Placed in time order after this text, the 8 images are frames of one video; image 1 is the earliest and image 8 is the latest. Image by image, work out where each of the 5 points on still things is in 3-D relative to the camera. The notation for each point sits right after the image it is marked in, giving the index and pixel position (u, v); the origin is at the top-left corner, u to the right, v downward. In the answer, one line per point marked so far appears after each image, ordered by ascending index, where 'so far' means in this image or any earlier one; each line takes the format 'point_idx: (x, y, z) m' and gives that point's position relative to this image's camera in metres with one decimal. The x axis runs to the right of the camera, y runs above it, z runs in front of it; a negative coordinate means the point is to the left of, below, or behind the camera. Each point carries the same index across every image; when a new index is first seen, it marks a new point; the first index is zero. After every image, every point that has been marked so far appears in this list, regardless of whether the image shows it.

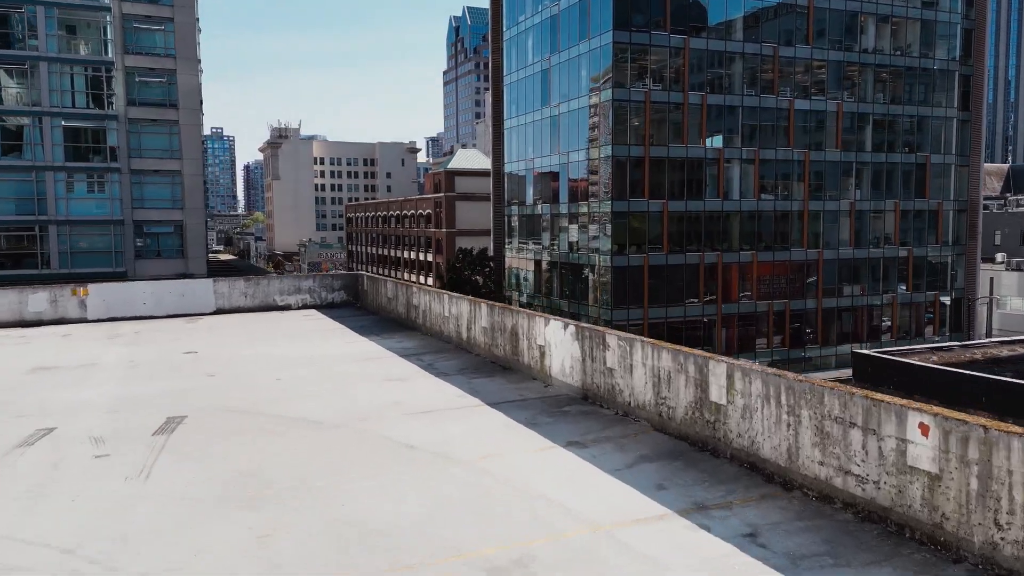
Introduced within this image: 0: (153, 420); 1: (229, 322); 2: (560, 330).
0: (-3.9, -1.5, +8.5) m
1: (-6.1, -0.8, +16.8) m
2: (+0.6, -0.6, +9.5) m
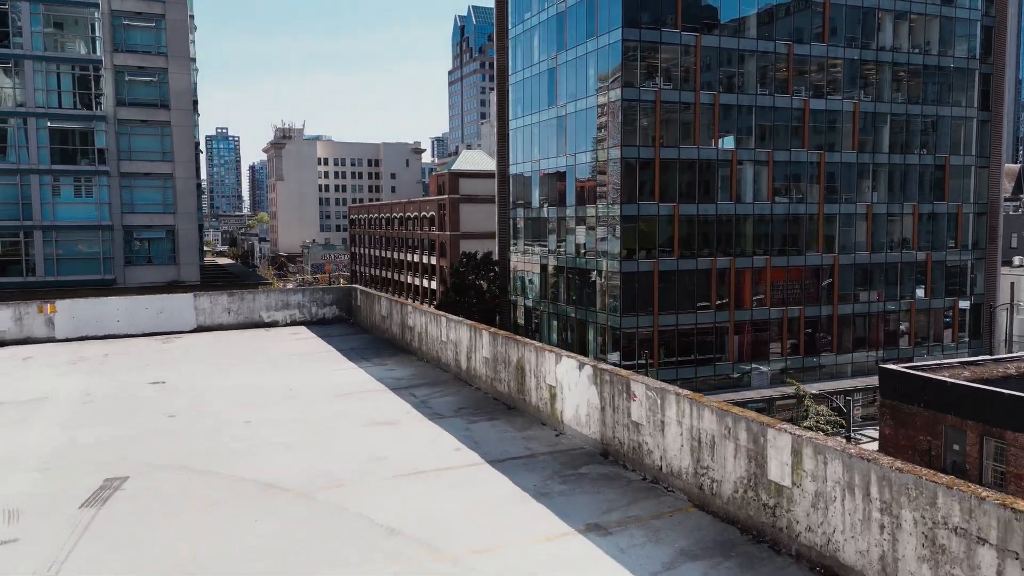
0: (-3.9, -1.8, +7.1) m
1: (-6.0, -1.1, +15.4) m
2: (+0.7, -0.9, +8.1) m
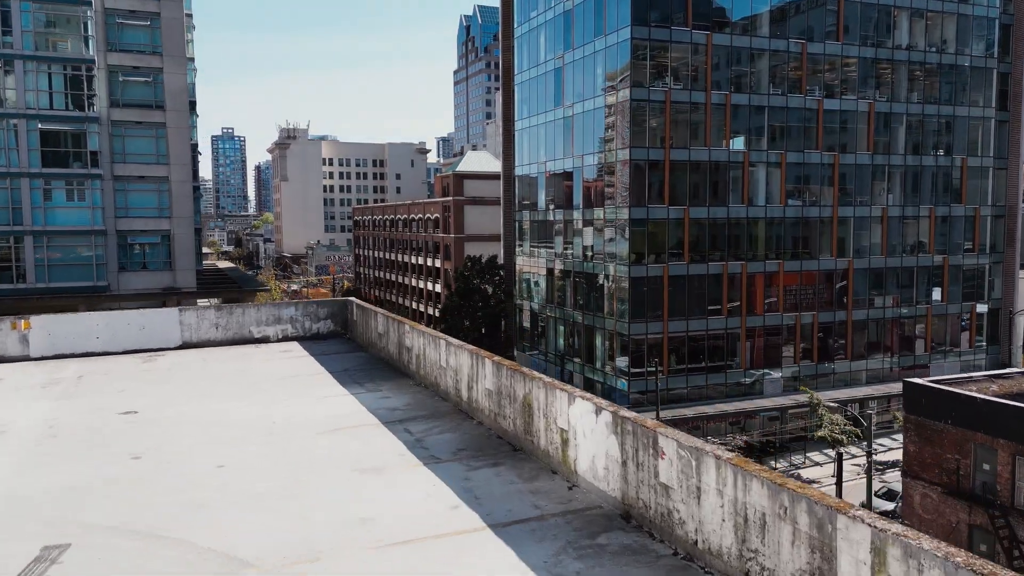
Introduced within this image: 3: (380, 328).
0: (-3.8, -2.1, +6.1) m
1: (-5.9, -1.4, +14.4) m
2: (+0.7, -1.2, +7.1) m
3: (-2.4, -0.7, +14.0) m
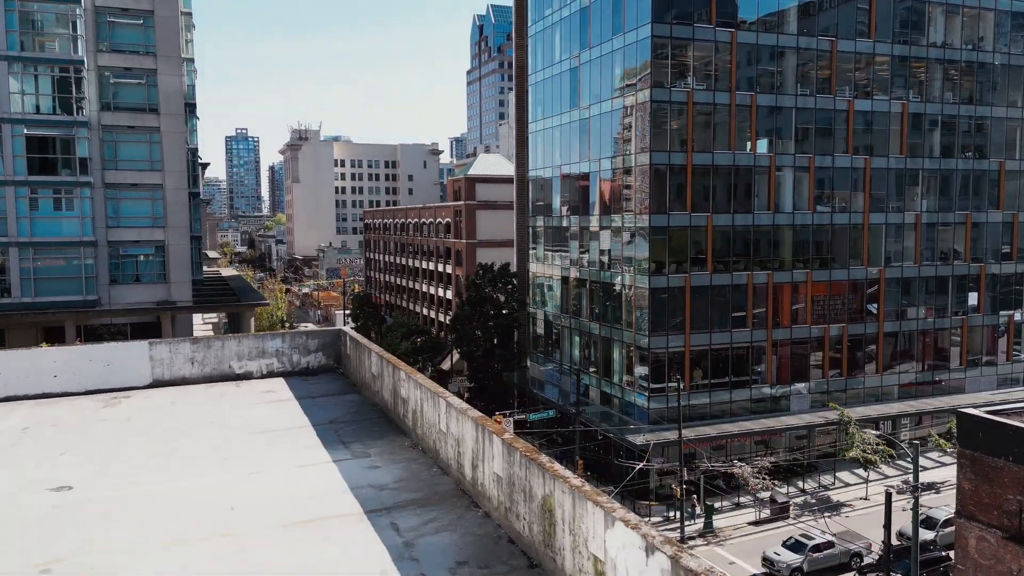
0: (-3.7, -2.6, +4.2) m
1: (-5.7, -1.9, +12.6) m
2: (+0.8, -1.7, +5.2) m
3: (-2.2, -1.3, +12.2) m
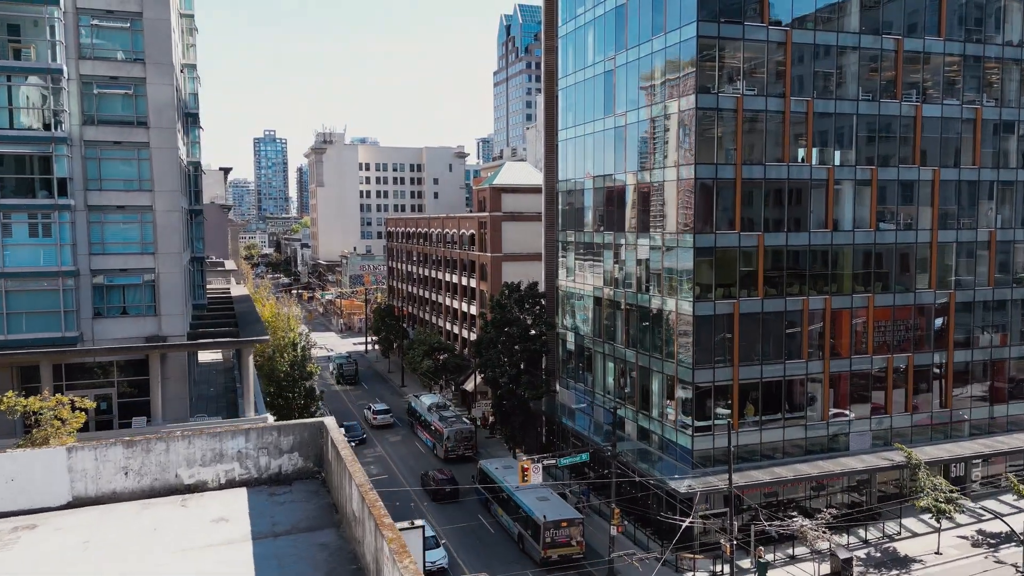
0: (-3.6, -3.8, +0.8) m
1: (-5.3, -3.1, +9.3) m
2: (+1.0, -2.9, +1.6) m
3: (-1.8, -2.5, +8.7) m
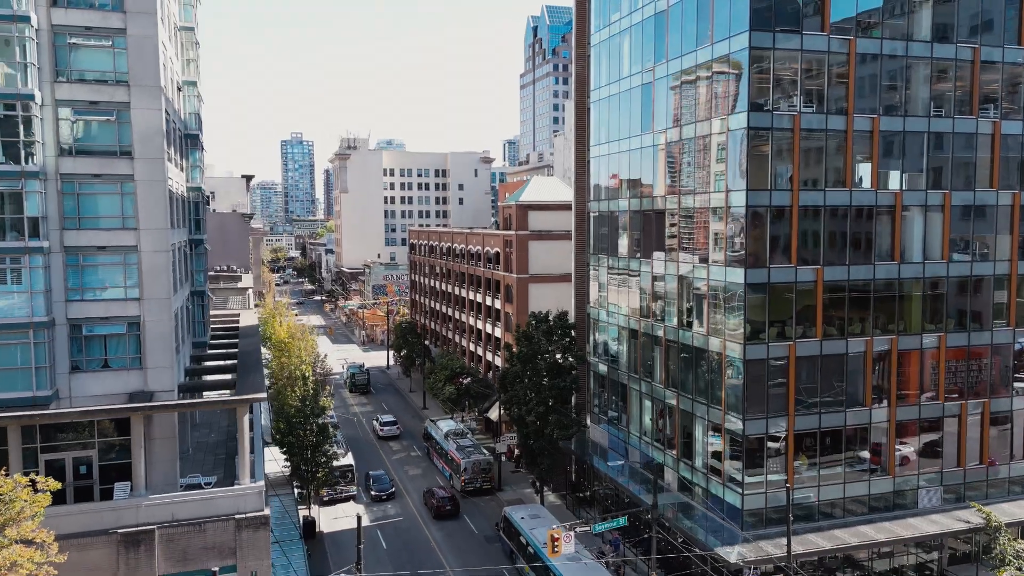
0: (-3.6, -5.3, -2.4) m
1: (-5.0, -4.6, +6.1) m
2: (+1.0, -4.5, -1.8) m
3: (-1.5, -4.0, +5.4) m
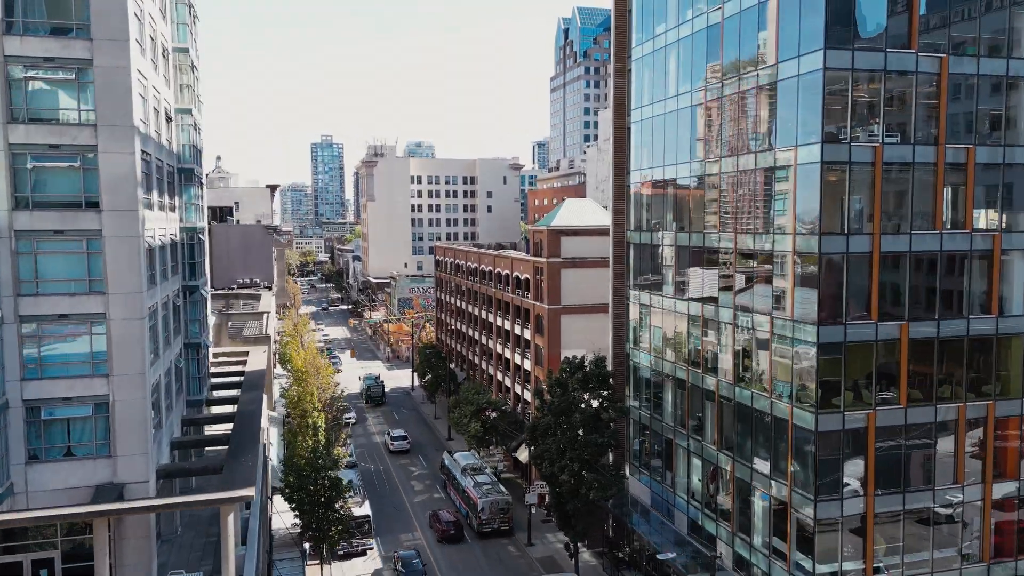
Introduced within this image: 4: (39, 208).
0: (-3.7, -7.3, -6.2) m
1: (-4.8, -6.6, +2.3) m
2: (+0.9, -6.5, -5.8) m
3: (-1.3, -6.0, +1.5) m
4: (-12.0, +2.0, +19.7) m
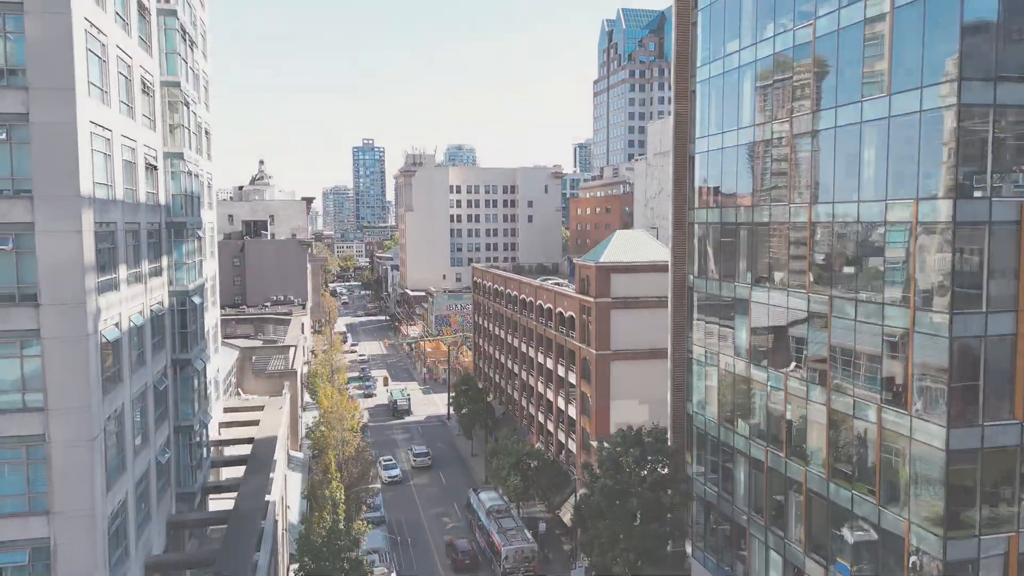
0: (-4.1, -9.7, -10.9) m
1: (-4.7, -9.0, -2.3) m
2: (+0.6, -8.9, -10.6) m
3: (-1.3, -8.4, -3.3) m
4: (-11.0, -0.3, +15.5) m
